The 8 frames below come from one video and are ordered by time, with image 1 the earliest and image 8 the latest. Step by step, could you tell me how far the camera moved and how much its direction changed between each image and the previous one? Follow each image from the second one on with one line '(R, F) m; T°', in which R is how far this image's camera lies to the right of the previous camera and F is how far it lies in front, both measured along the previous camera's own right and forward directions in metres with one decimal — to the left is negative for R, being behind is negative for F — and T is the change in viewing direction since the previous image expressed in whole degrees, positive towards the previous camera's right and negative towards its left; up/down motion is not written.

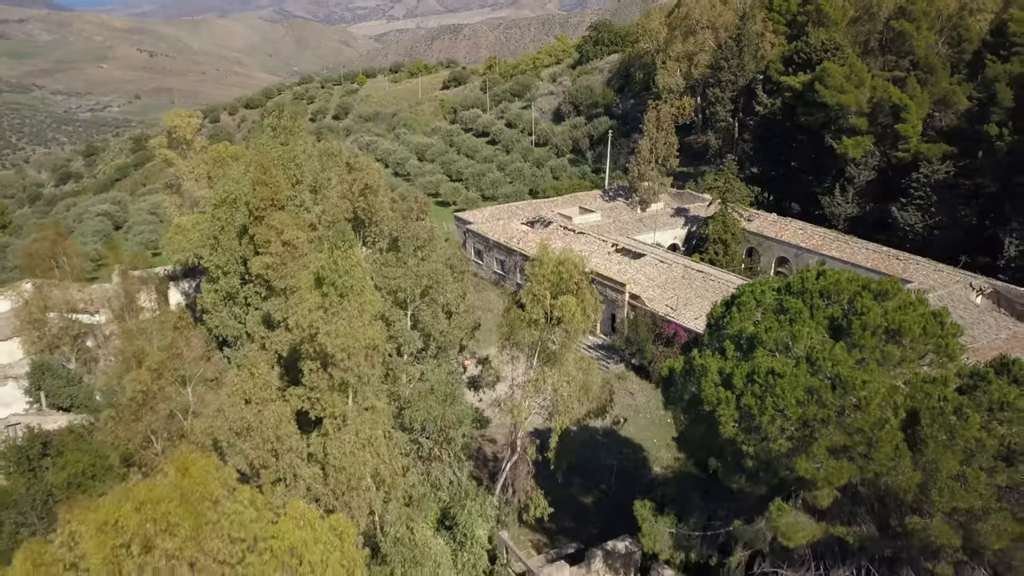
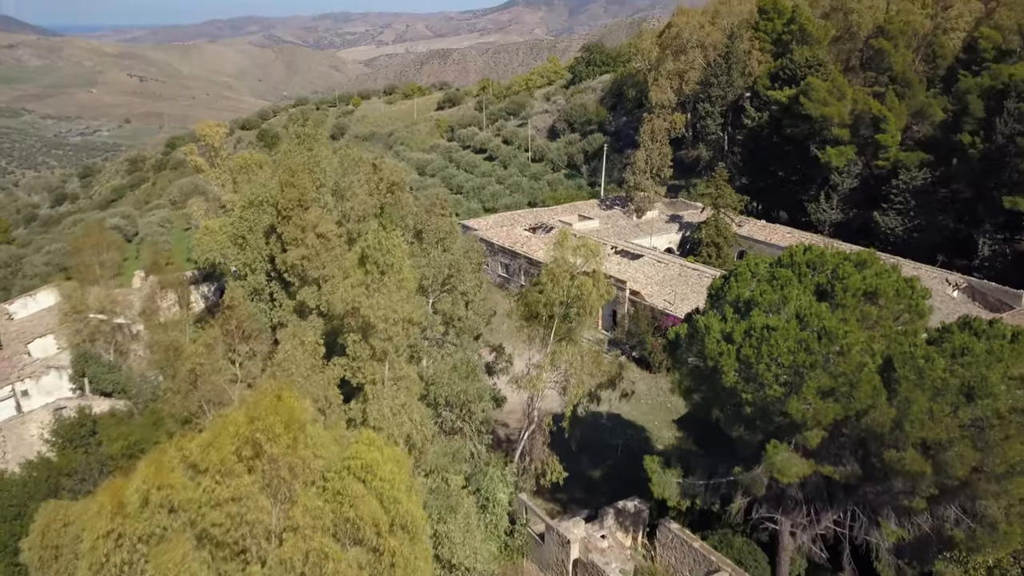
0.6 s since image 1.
(-0.6, -1.3) m; +1°
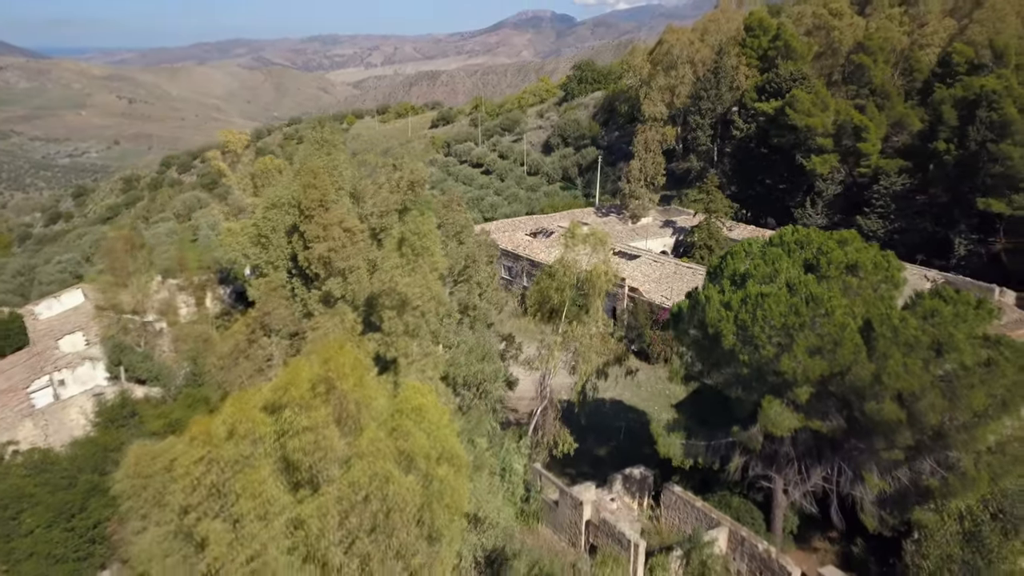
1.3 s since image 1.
(-0.5, -1.2) m; +1°
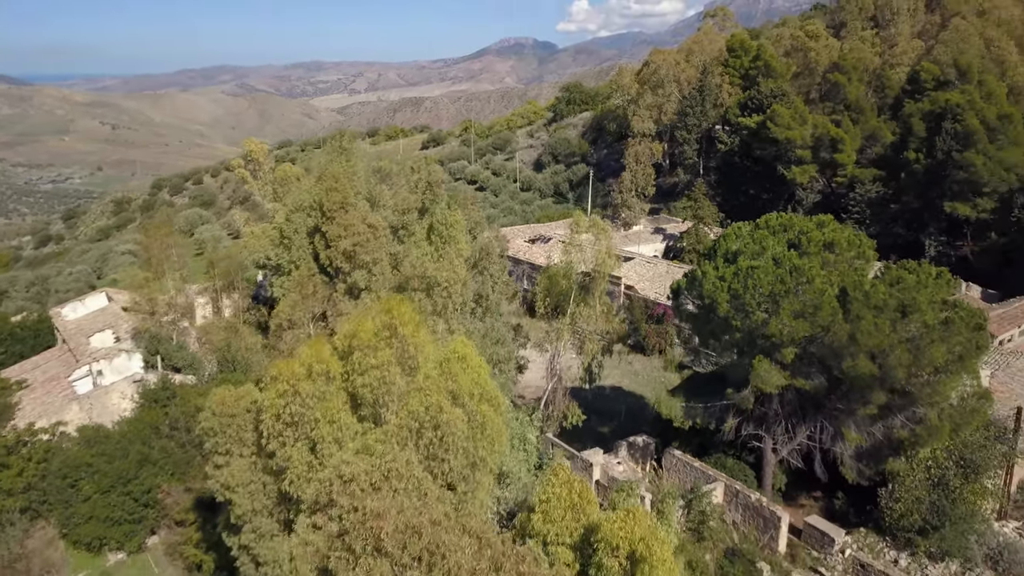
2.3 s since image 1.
(-0.7, -1.6) m; +1°
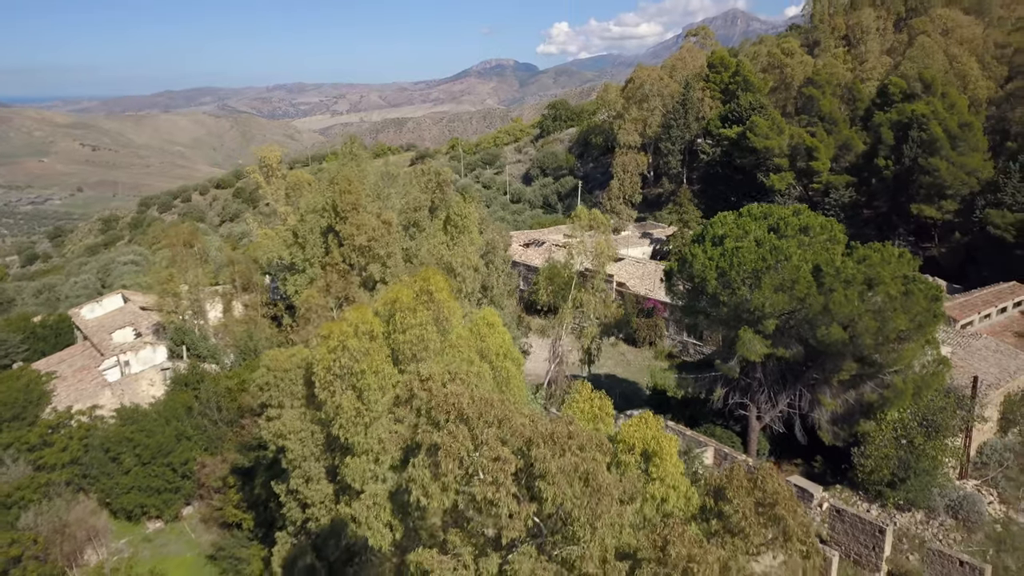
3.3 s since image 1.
(-0.6, -1.5) m; +1°
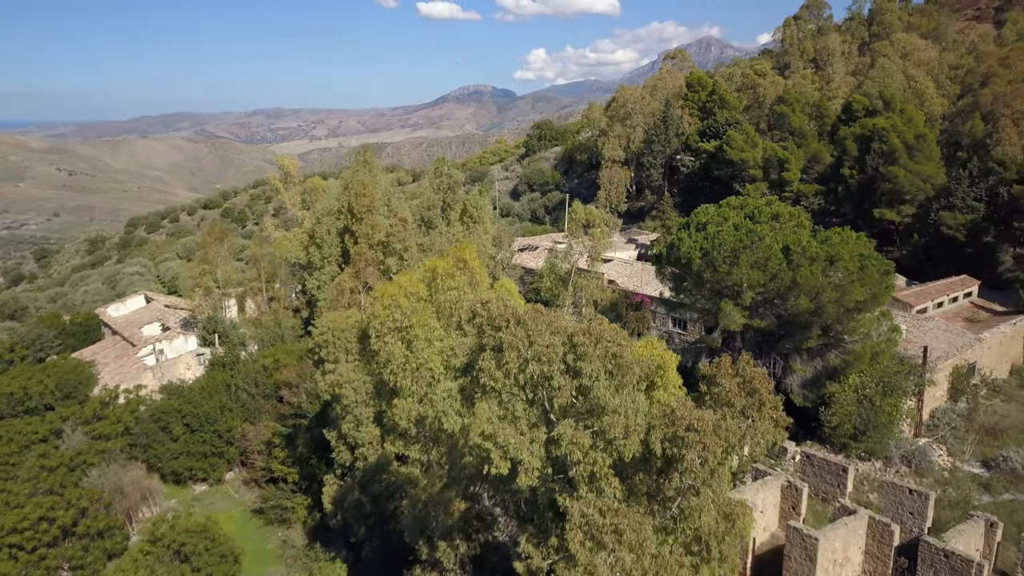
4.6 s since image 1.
(-0.8, -2.2) m; +2°
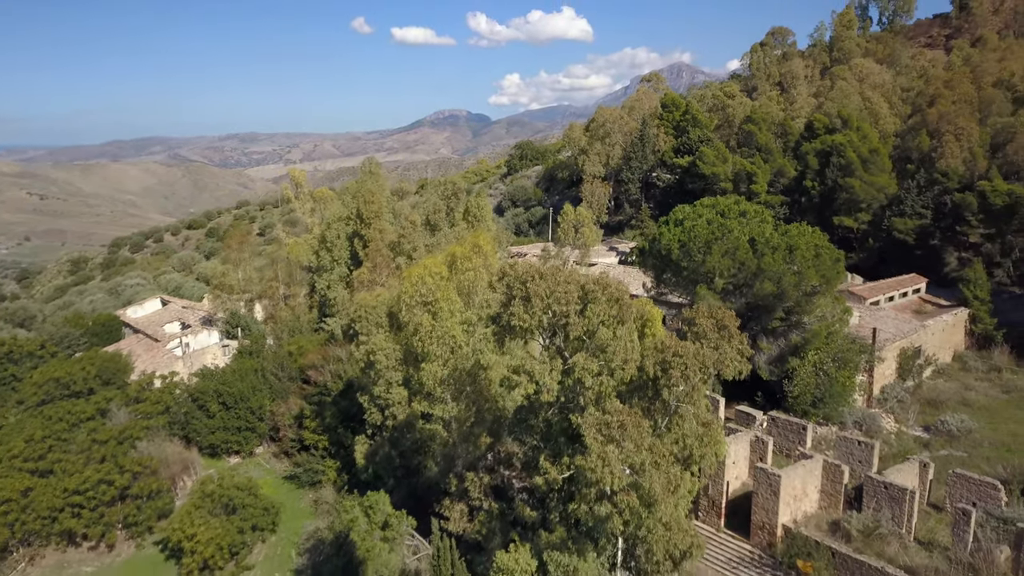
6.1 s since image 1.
(-0.7, -2.4) m; +2°
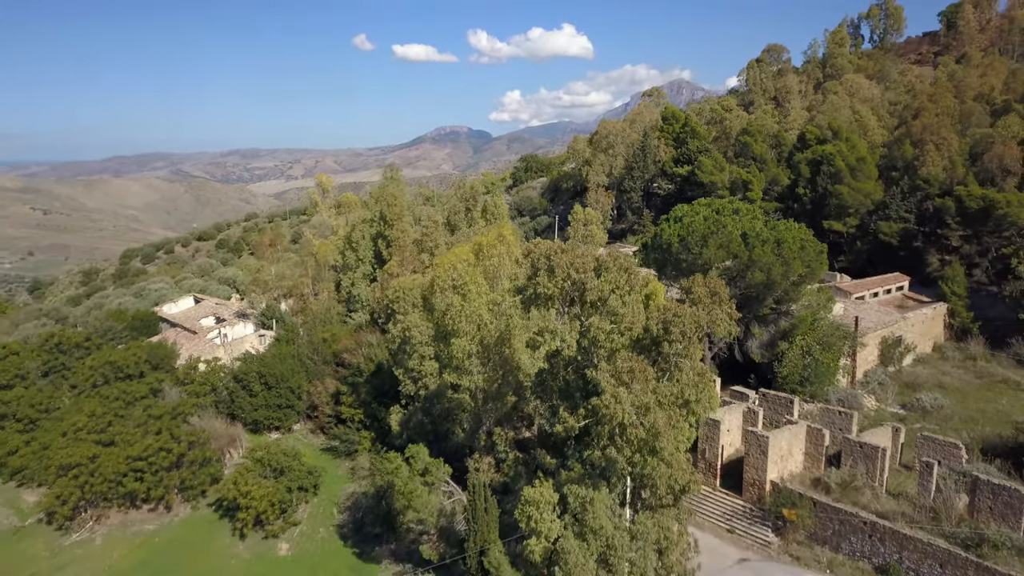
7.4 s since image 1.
(-0.5, -2.2) m; 0°
